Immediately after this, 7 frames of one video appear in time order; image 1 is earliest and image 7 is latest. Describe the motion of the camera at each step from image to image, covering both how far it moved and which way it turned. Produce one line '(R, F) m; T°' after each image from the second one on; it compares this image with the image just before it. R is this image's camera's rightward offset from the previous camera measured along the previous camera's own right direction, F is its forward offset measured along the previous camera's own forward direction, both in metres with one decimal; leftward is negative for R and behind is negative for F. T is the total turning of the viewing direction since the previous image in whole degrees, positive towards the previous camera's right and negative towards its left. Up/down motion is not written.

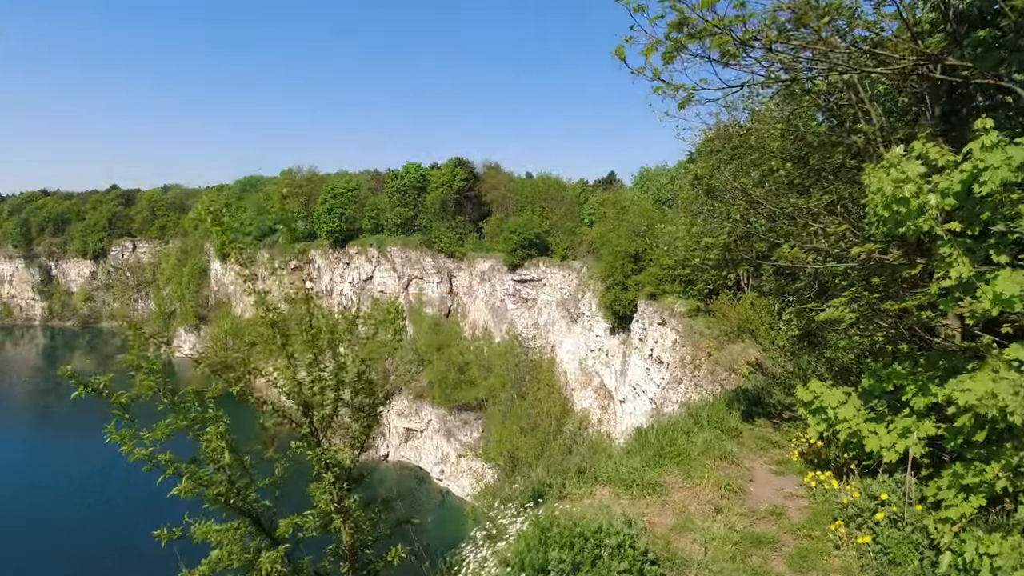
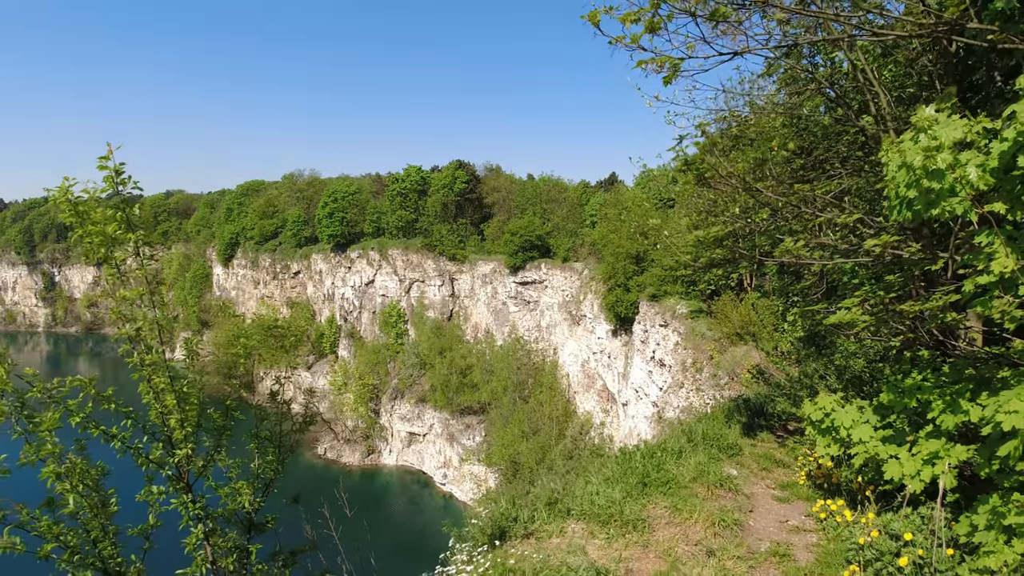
(+0.2, +0.4) m; 0°
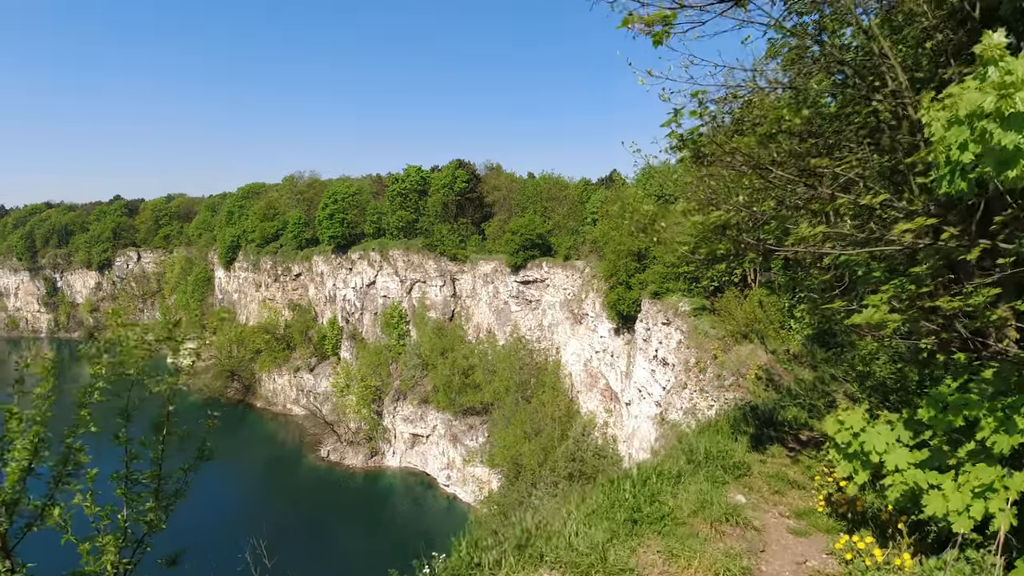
(+0.2, +0.5) m; 0°
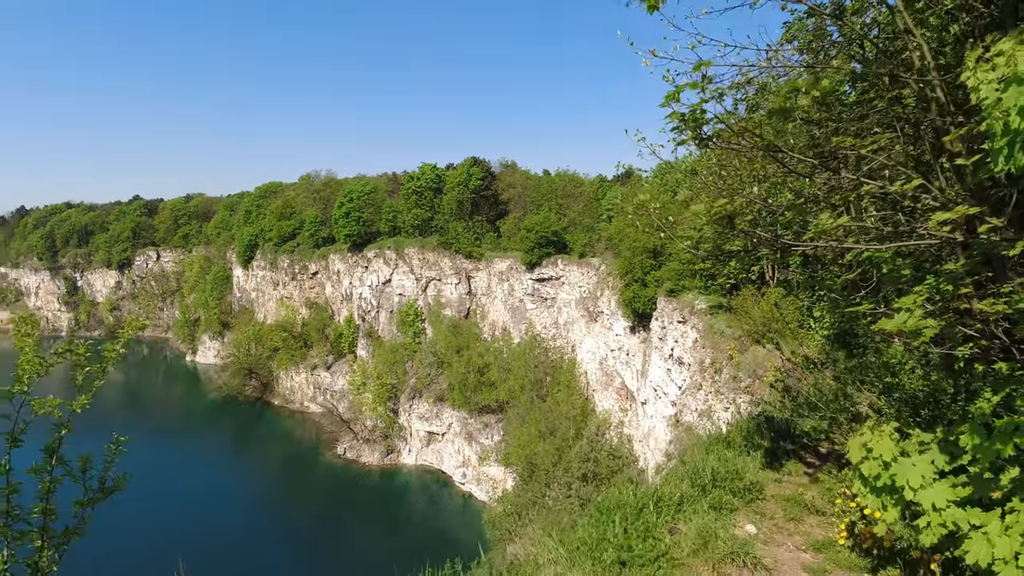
(+0.2, +0.3) m; -2°
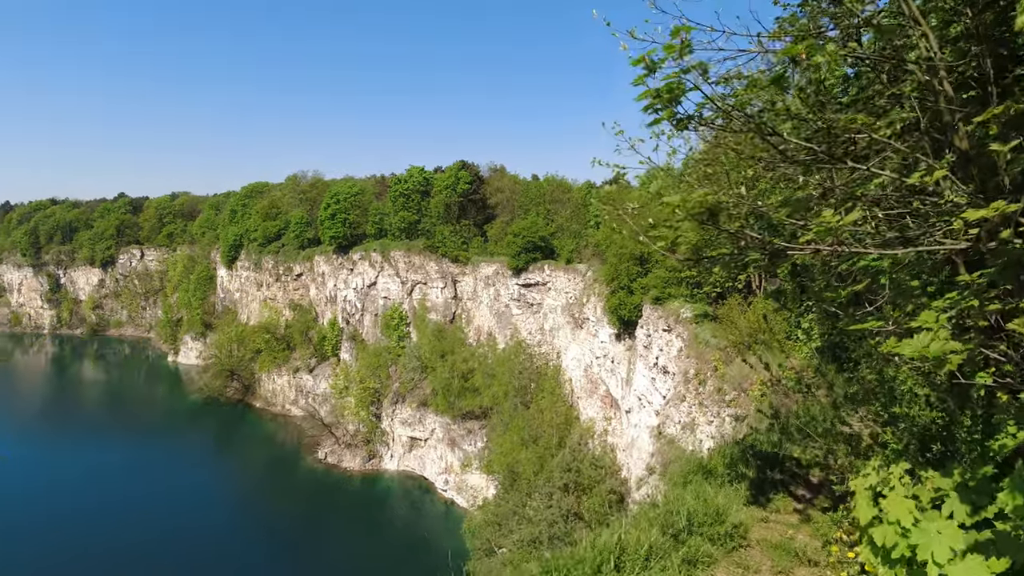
(+0.2, +0.5) m; +1°
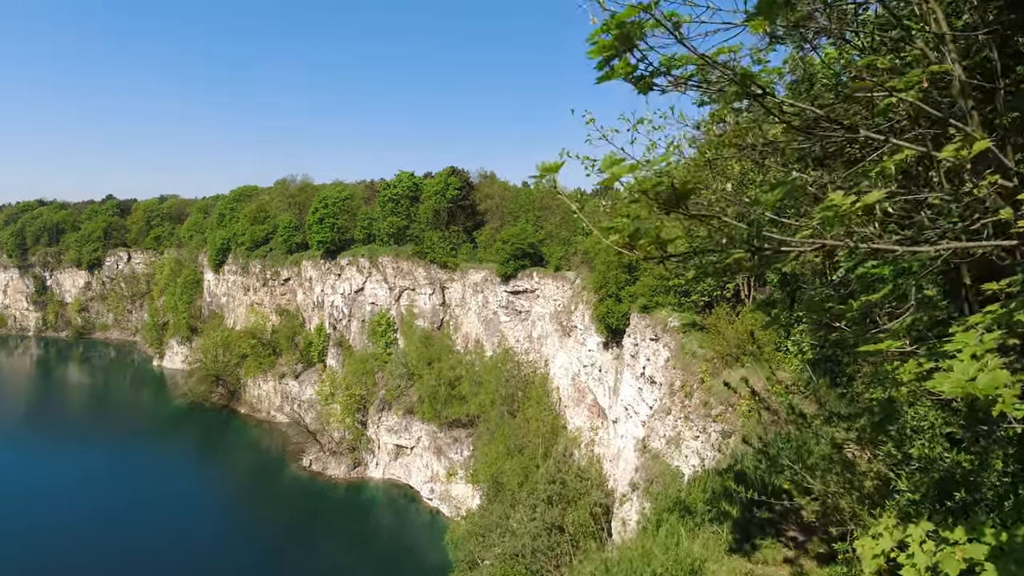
(+0.2, +0.5) m; +1°
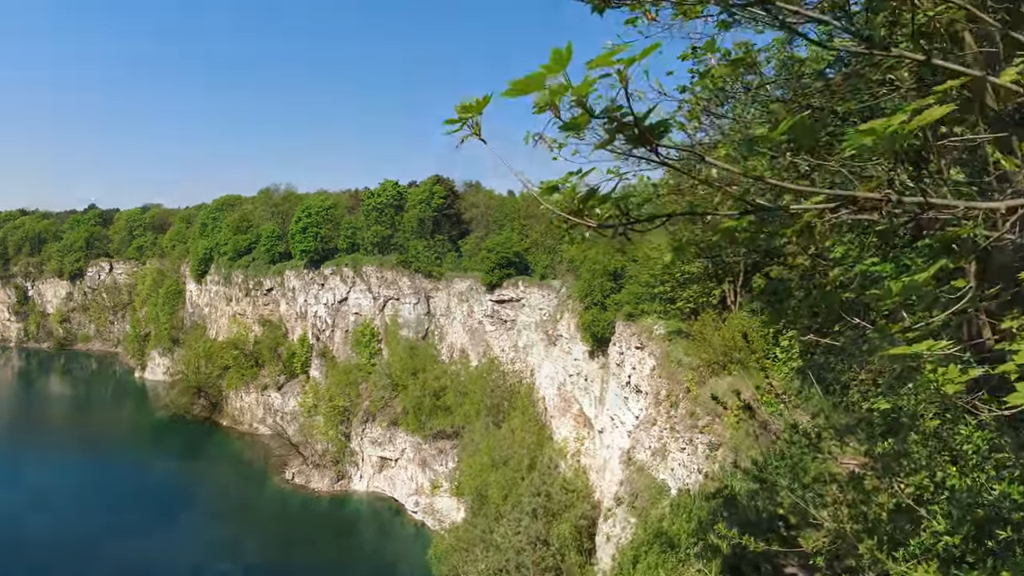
(+0.2, +0.4) m; +1°
